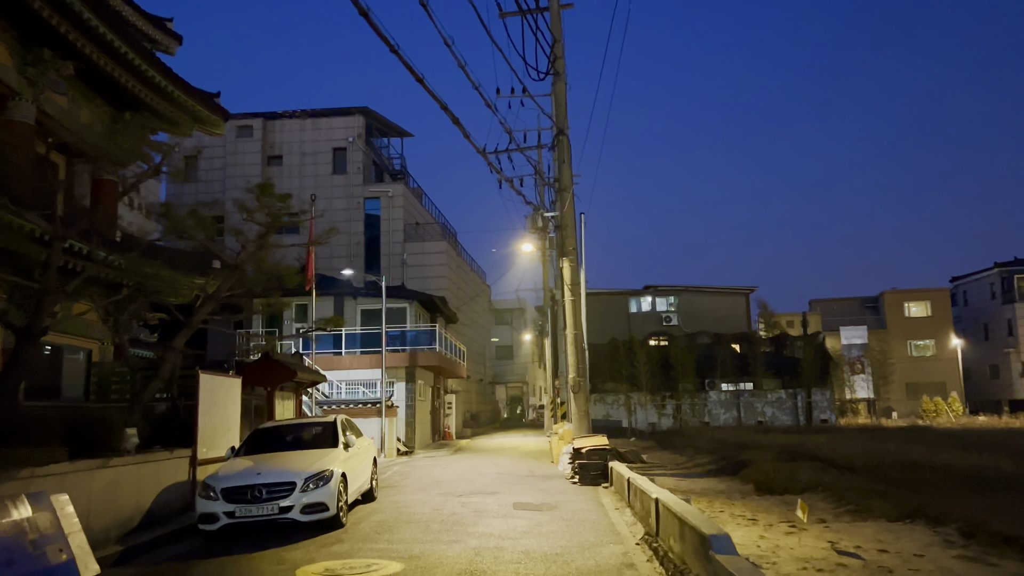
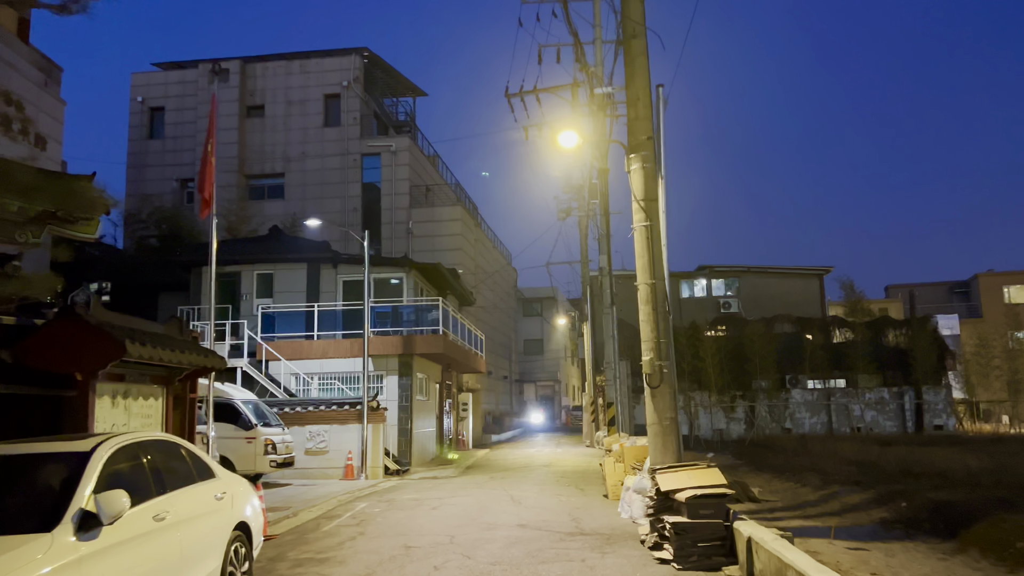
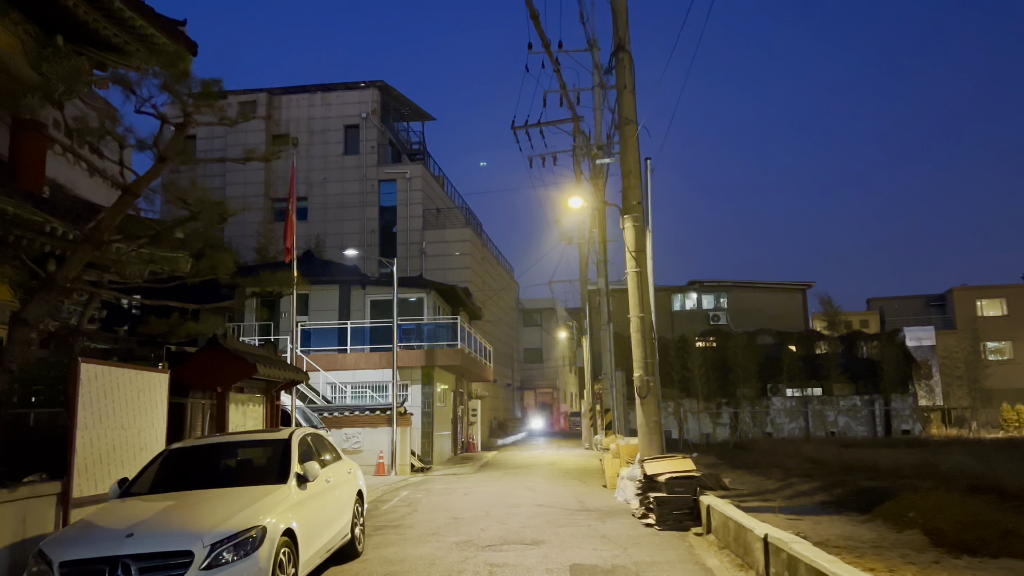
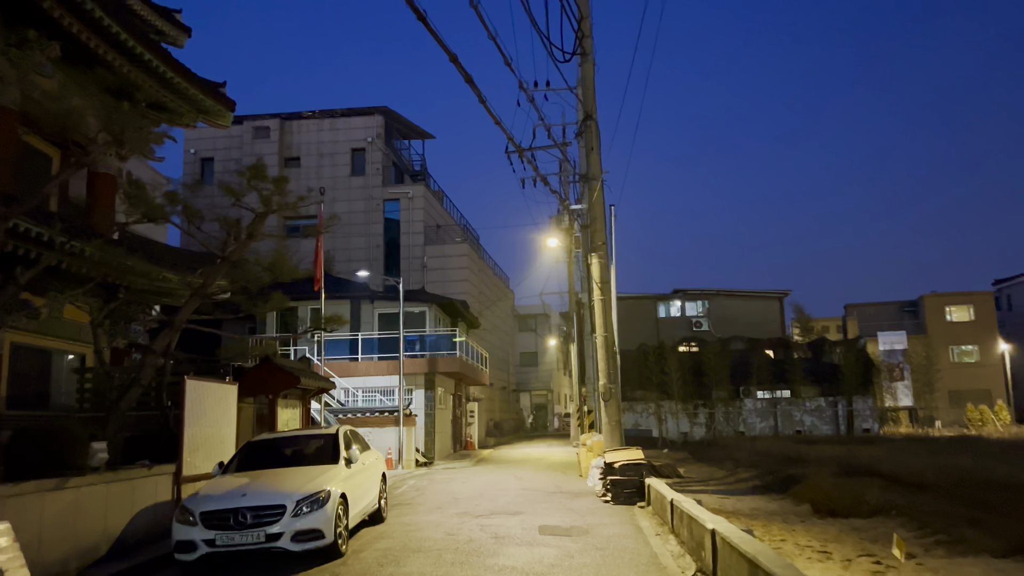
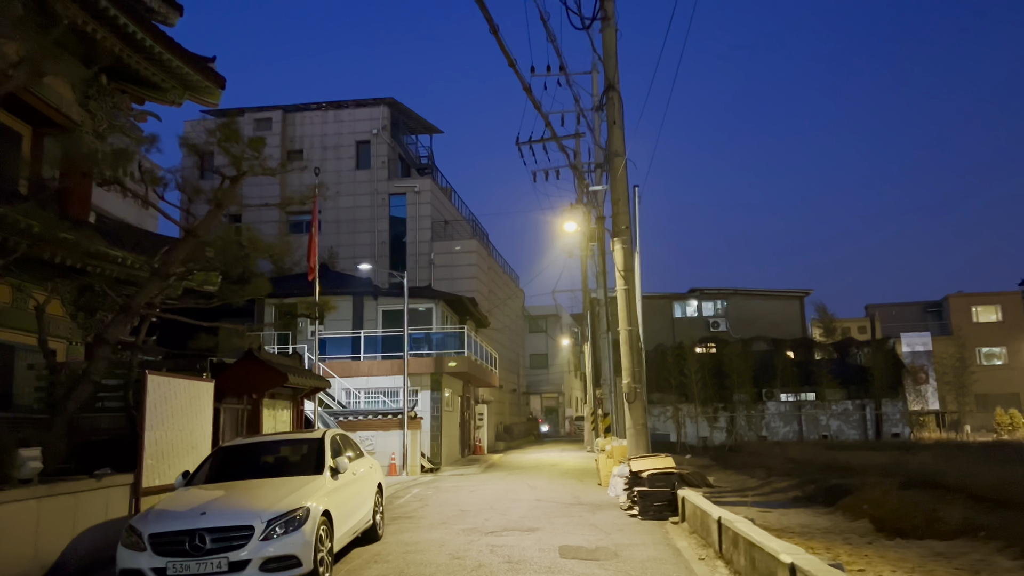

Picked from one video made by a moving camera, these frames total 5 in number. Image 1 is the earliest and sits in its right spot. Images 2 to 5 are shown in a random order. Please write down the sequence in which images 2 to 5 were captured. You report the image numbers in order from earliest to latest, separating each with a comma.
4, 5, 3, 2
